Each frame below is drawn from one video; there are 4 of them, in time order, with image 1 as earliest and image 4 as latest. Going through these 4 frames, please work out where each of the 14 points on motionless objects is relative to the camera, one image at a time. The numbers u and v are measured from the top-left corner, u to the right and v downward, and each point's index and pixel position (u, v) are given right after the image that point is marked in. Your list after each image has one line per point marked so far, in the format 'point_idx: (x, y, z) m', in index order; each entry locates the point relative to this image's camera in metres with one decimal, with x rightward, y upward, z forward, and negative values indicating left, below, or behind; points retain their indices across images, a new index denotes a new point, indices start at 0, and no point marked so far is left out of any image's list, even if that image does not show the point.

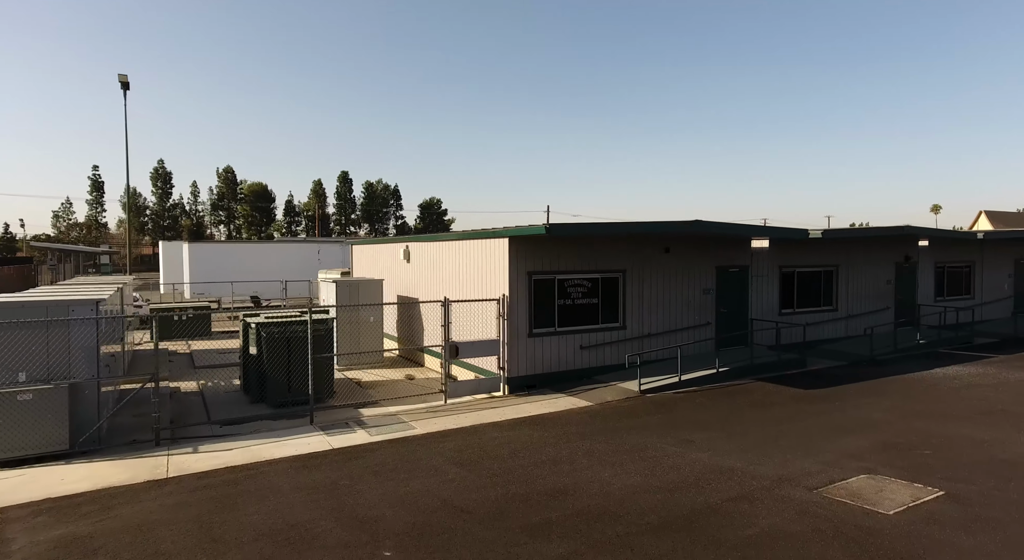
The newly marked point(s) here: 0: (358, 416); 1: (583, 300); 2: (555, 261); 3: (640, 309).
0: (-2.6, -2.3, +11.2) m
1: (+1.5, -0.4, +13.7) m
2: (+0.9, +0.4, +13.3) m
3: (+2.8, -0.7, +14.7) m
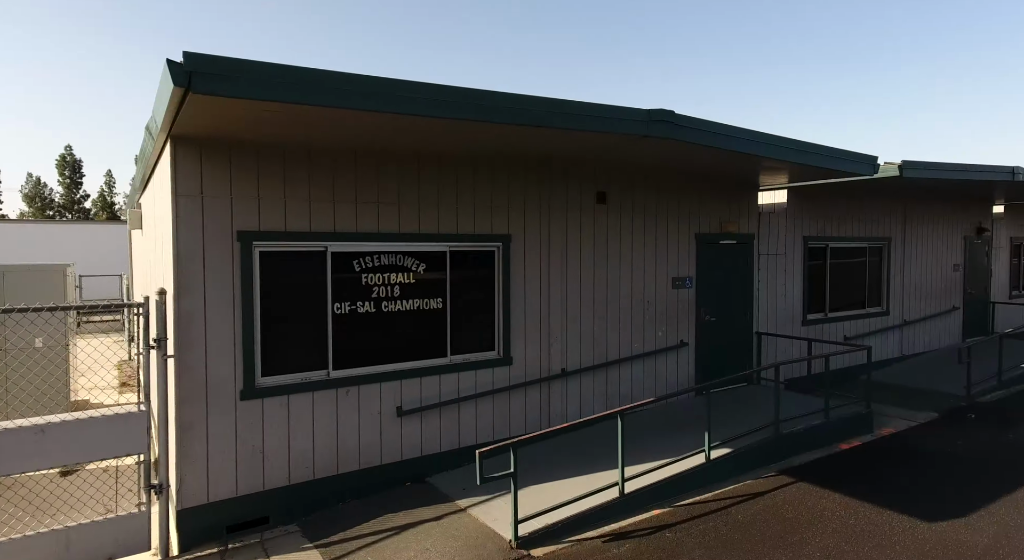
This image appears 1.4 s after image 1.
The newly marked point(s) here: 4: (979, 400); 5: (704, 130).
0: (-4.9, -2.1, +3.2) m
1: (-1.0, -0.2, +6.0) m
2: (-1.6, +0.6, +5.5) m
3: (+0.3, -0.4, +7.0) m
4: (+6.4, -1.6, +9.1) m
5: (+1.7, +1.4, +6.0) m
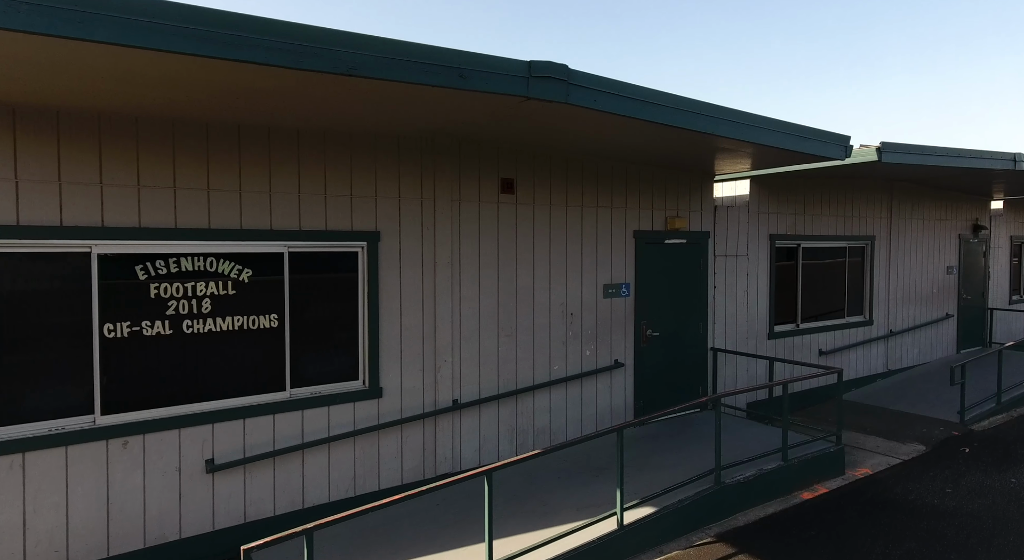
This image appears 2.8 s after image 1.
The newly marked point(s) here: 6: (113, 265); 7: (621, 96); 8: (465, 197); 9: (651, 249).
0: (-5.9, -2.2, +1.8) m
1: (-2.0, -0.3, +4.5) m
2: (-2.6, +0.5, +4.0) m
3: (-0.7, -0.5, +5.5) m
4: (+5.3, -1.7, +7.6) m
5: (+0.7, +1.3, +4.6) m
6: (-2.5, +0.1, +4.2) m
7: (+0.8, +1.3, +4.6) m
8: (-0.4, +0.7, +5.7) m
9: (+1.5, +0.3, +7.2) m
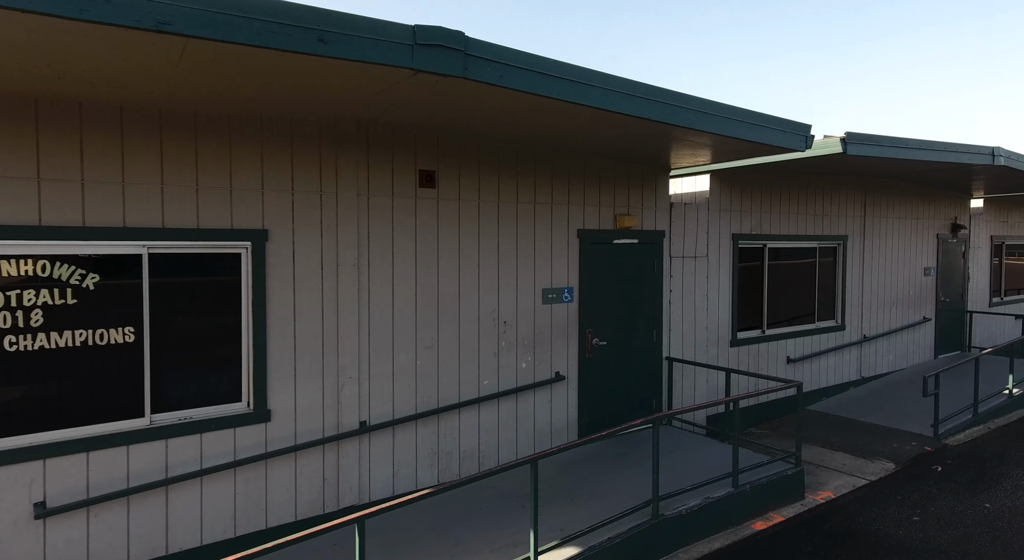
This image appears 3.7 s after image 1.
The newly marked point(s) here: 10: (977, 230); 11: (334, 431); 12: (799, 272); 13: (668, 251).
0: (-6.5, -2.2, +1.0) m
1: (-2.6, -0.3, +3.8) m
2: (-3.2, +0.5, +3.3) m
3: (-1.4, -0.6, +4.8) m
4: (+4.7, -1.7, +7.1) m
5: (+0.1, +1.2, +3.9) m
6: (-3.1, 0.0, +3.4) m
7: (+0.1, +1.2, +4.0) m
8: (-1.1, +0.7, +5.0) m
9: (+0.8, +0.3, +6.5) m
10: (+8.0, +0.9, +11.5) m
11: (-1.3, -1.1, +4.9) m
12: (+3.8, +0.1, +8.7) m
13: (+1.7, +0.3, +7.2) m
